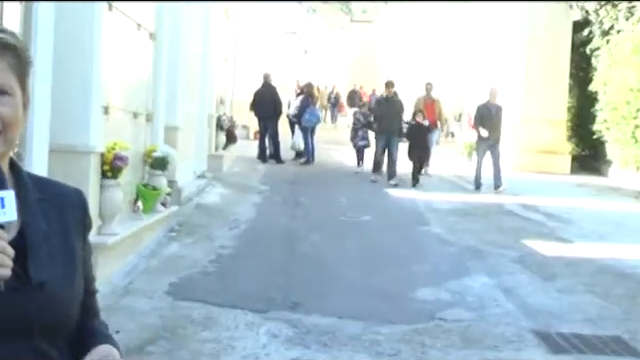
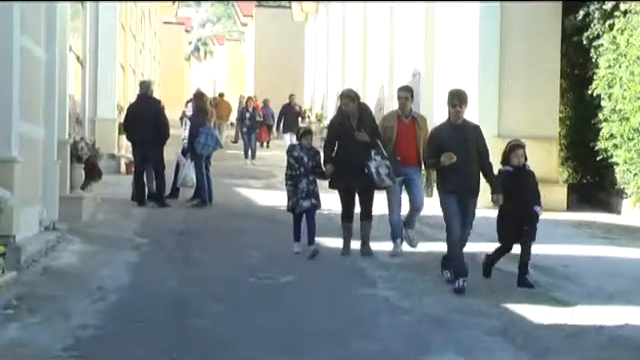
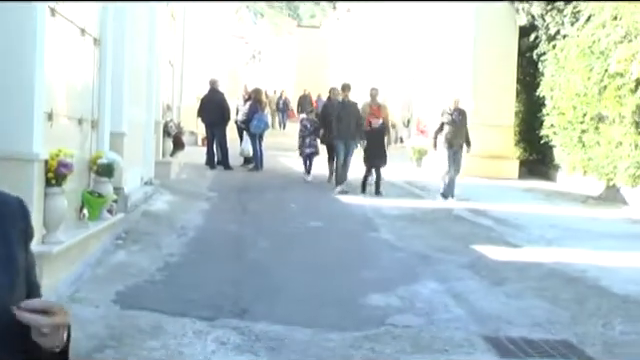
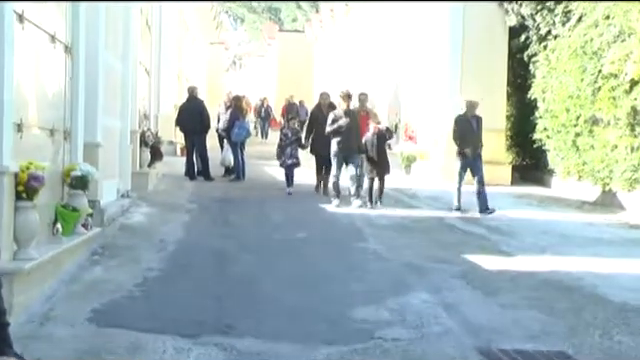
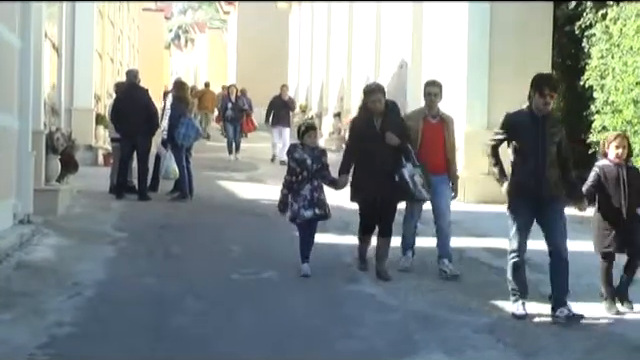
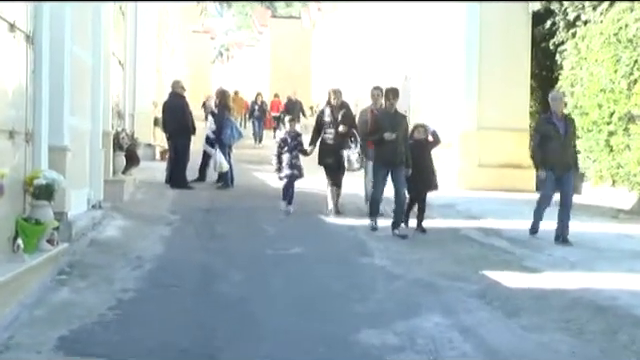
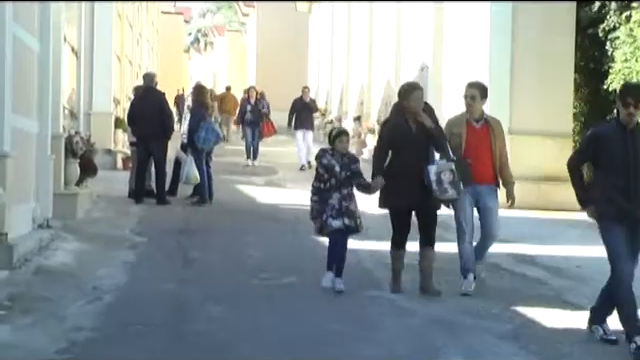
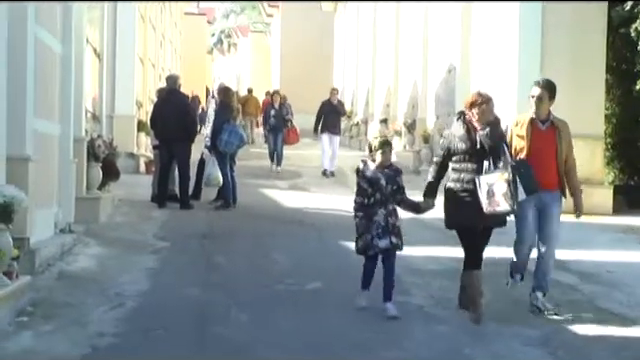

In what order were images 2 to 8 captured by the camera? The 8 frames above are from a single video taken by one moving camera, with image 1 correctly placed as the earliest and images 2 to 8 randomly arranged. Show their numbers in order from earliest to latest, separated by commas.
3, 4, 6, 2, 5, 7, 8
